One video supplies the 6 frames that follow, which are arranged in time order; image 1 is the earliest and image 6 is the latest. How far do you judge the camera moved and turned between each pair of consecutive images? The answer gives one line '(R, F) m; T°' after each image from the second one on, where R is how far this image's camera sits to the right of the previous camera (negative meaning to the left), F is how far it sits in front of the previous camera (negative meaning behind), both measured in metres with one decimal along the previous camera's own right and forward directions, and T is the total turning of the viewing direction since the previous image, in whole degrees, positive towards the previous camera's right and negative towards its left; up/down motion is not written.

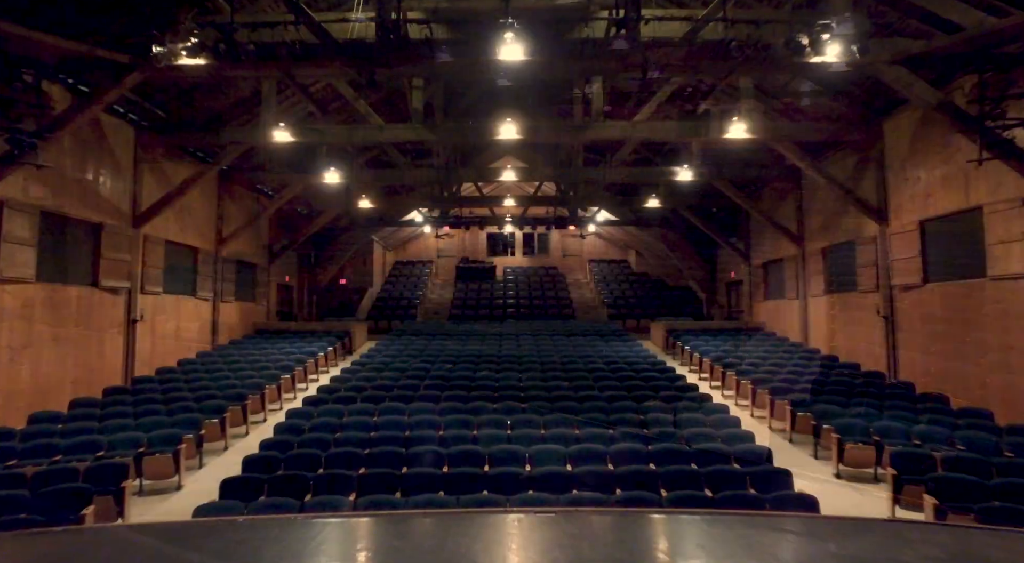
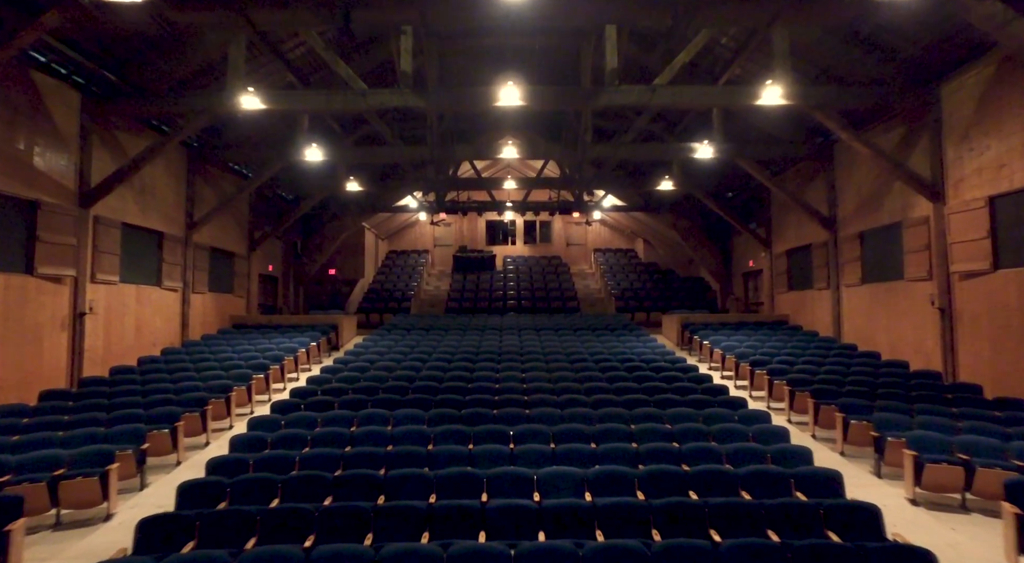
(0.0, +1.1) m; 0°
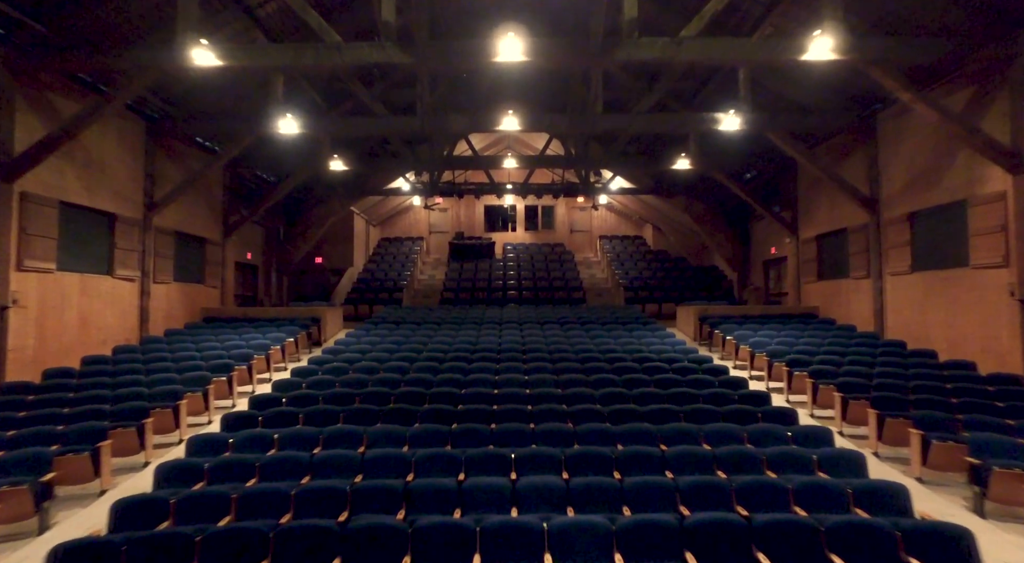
(0.0, +1.2) m; 0°
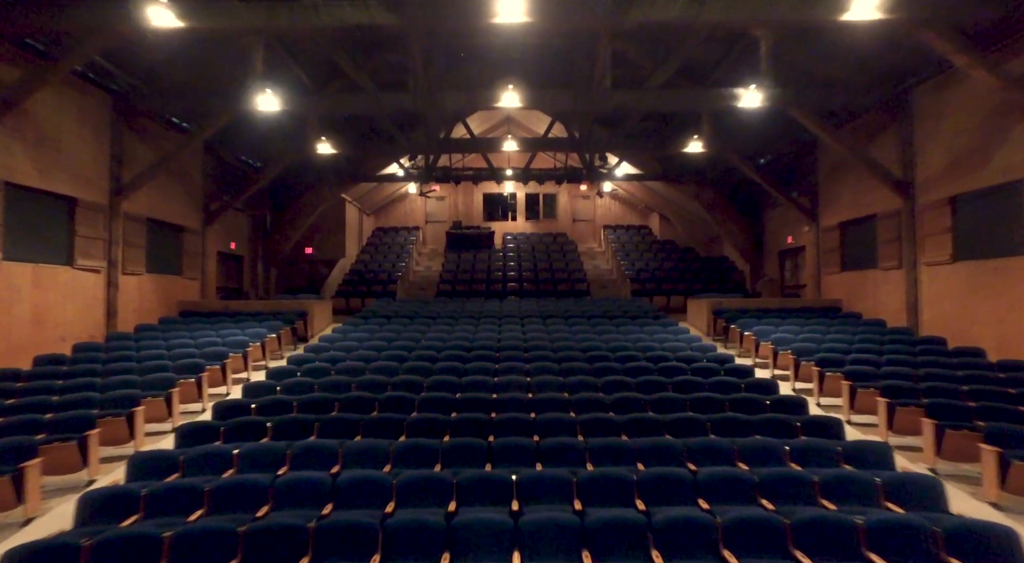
(0.0, +0.8) m; 0°
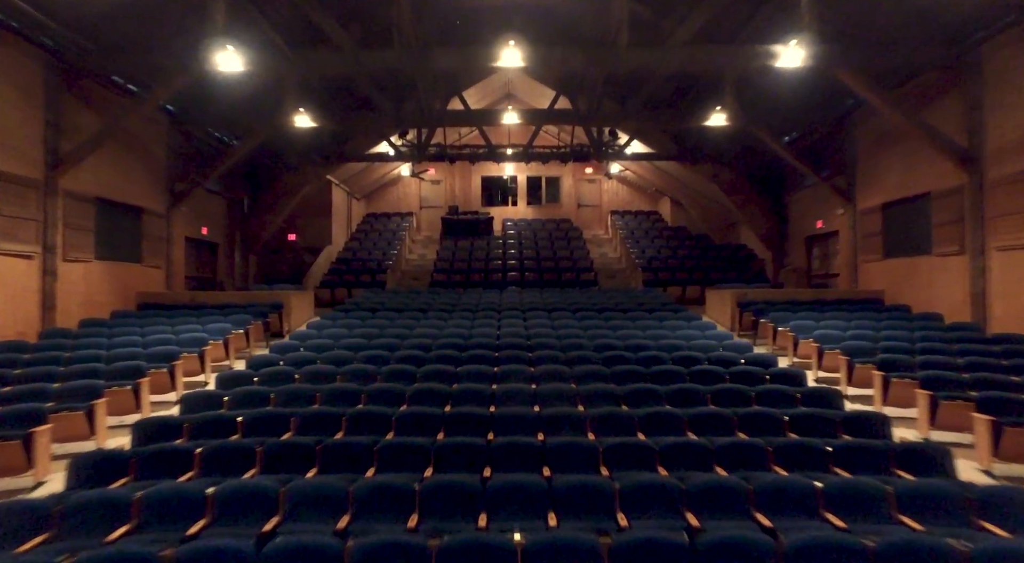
(0.0, +1.2) m; 0°
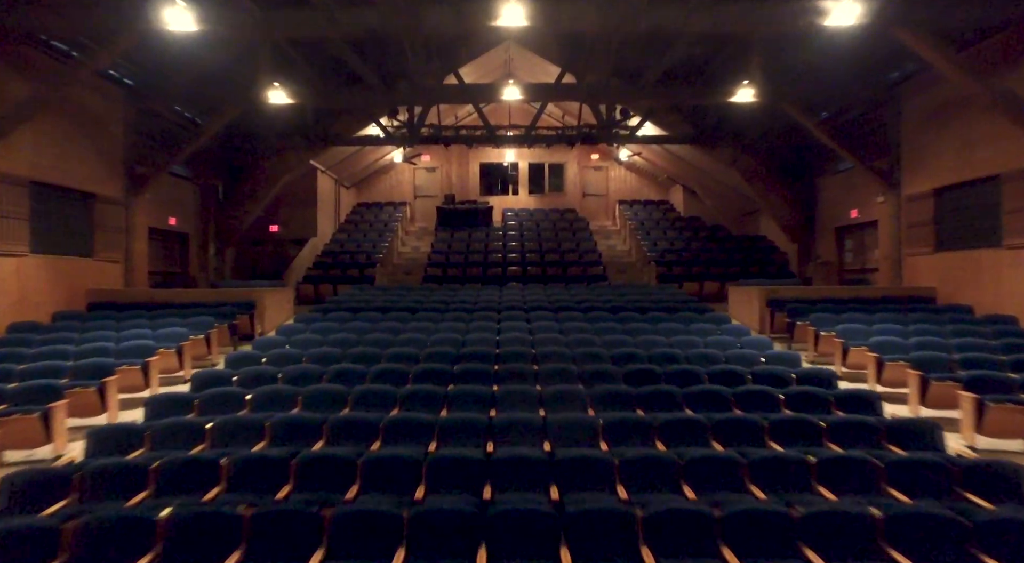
(0.0, +1.2) m; 0°
